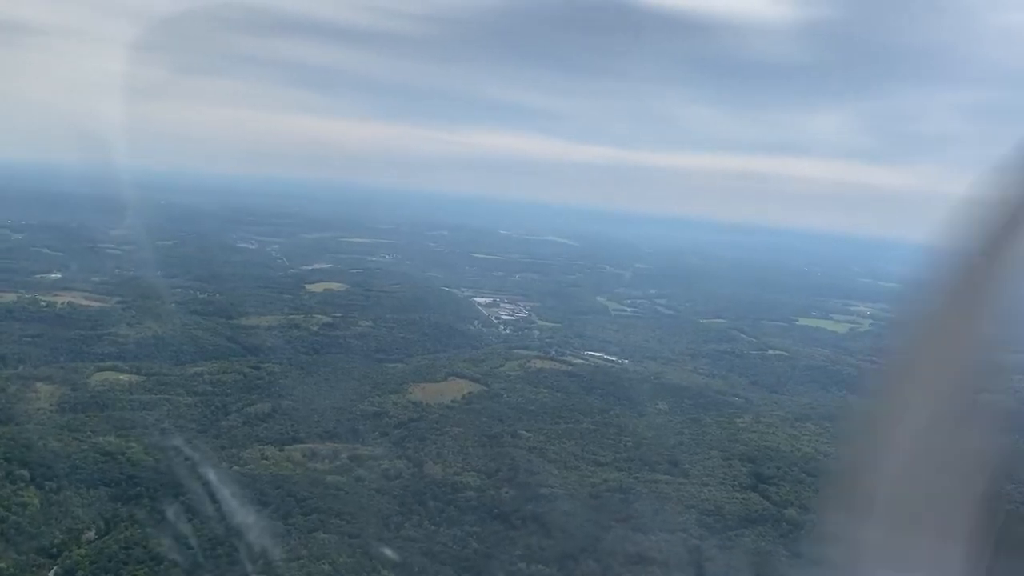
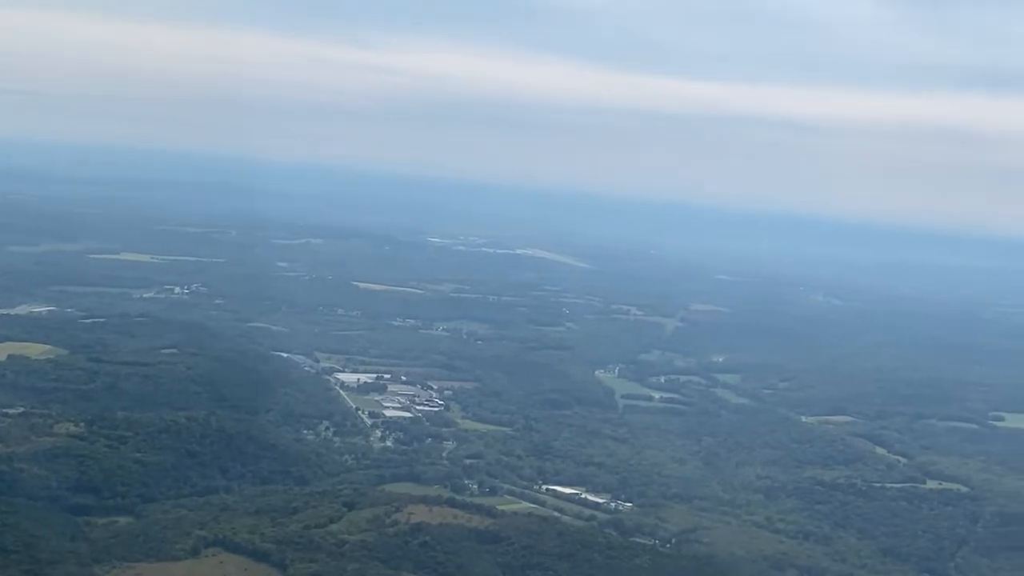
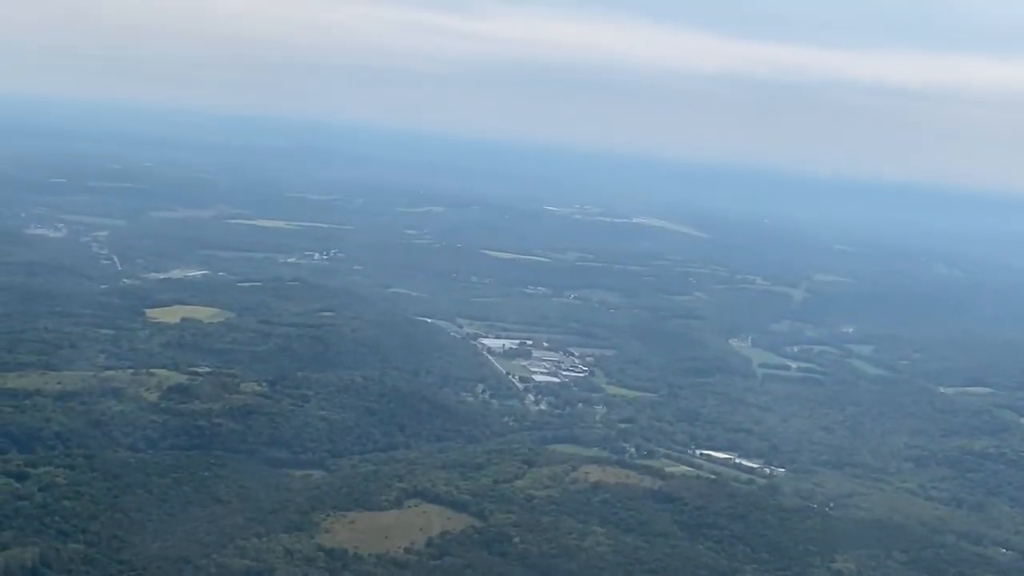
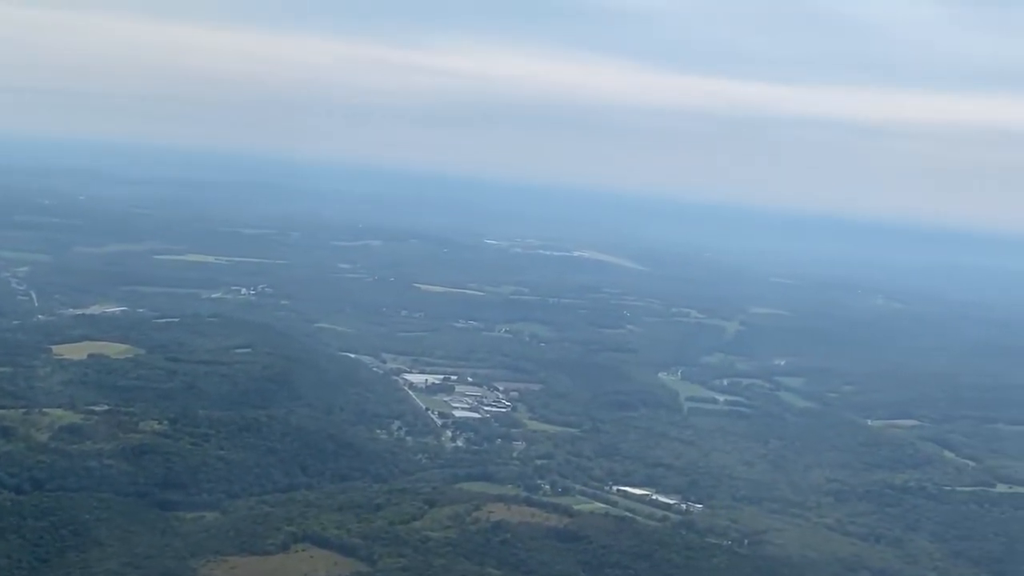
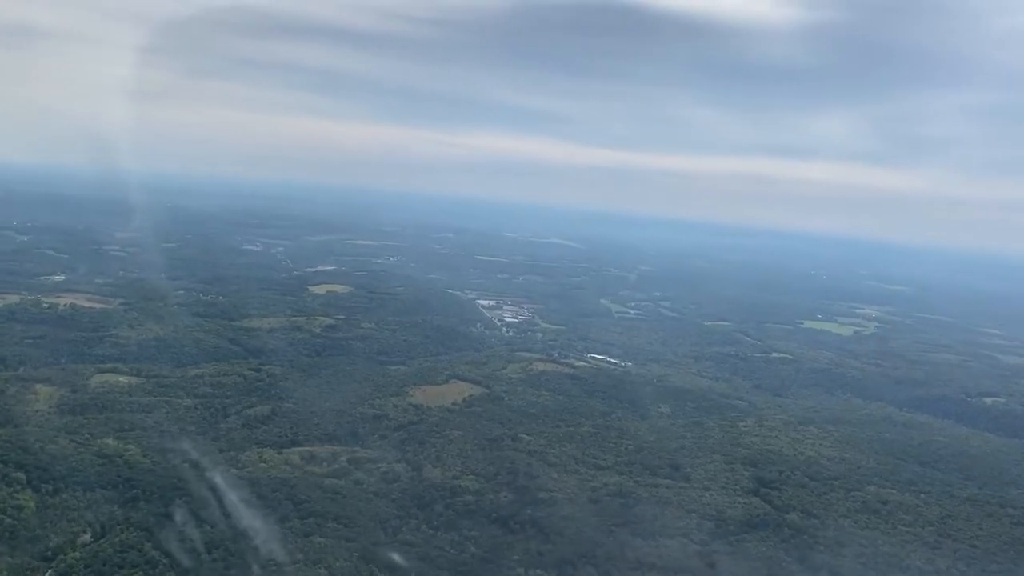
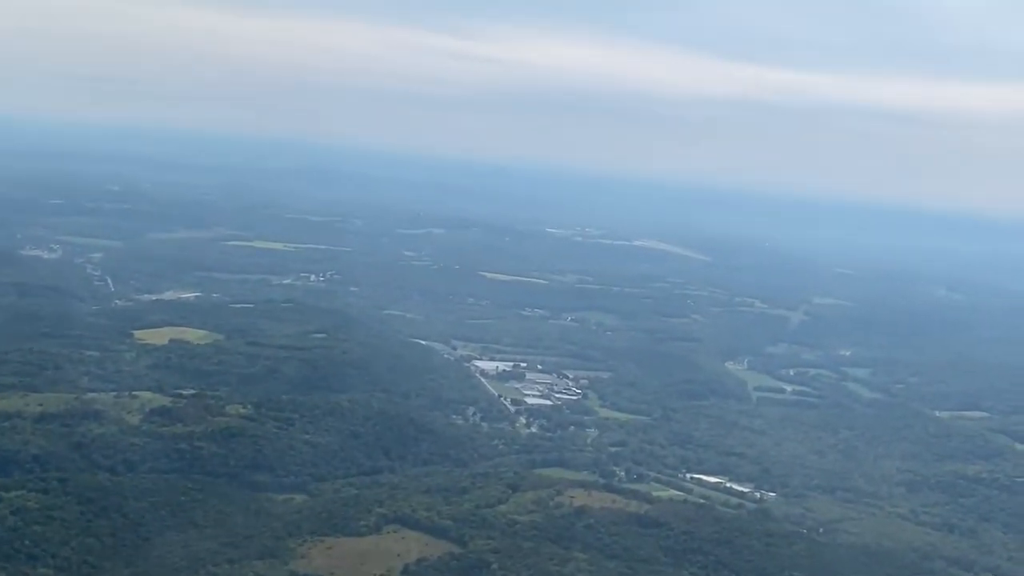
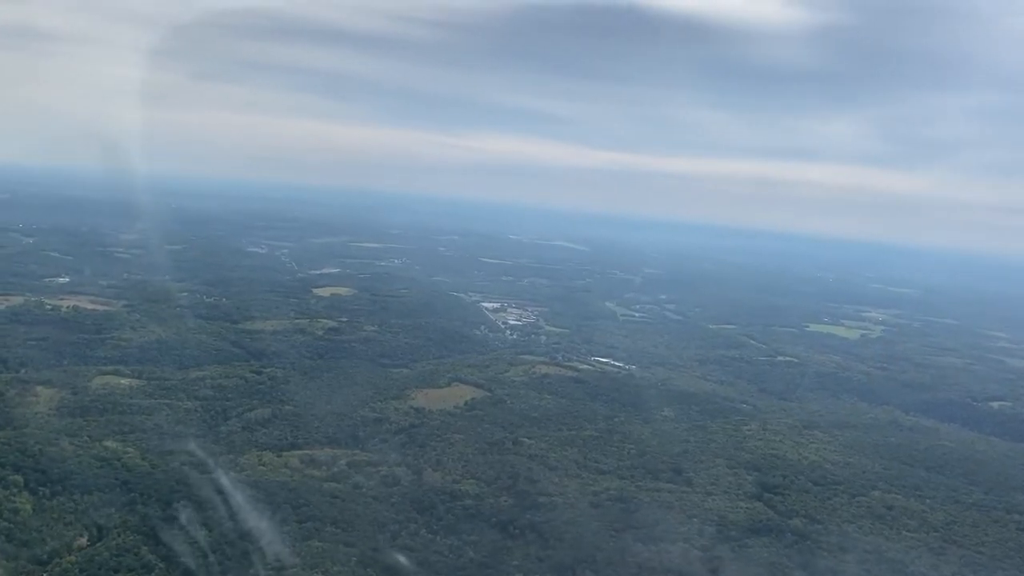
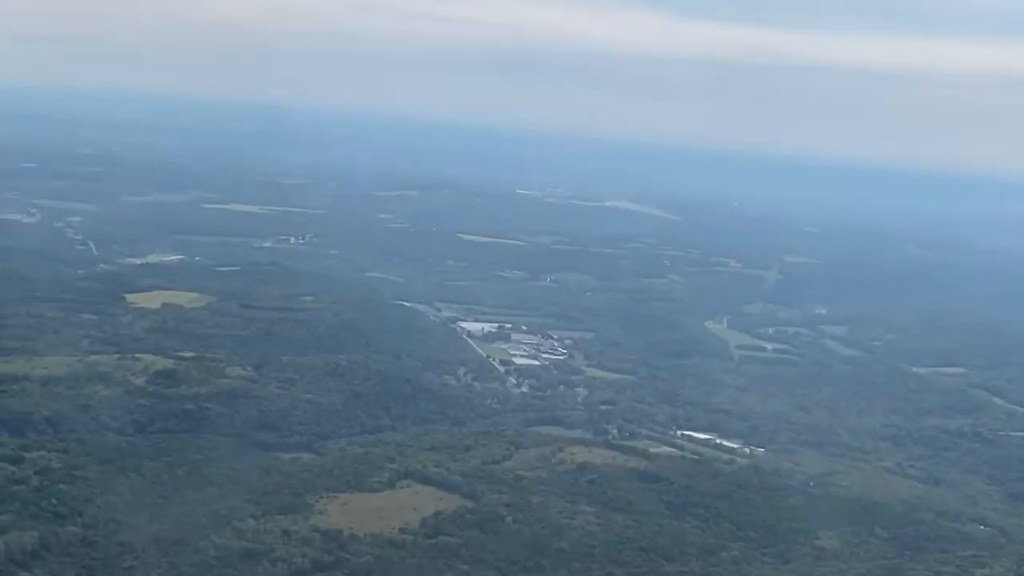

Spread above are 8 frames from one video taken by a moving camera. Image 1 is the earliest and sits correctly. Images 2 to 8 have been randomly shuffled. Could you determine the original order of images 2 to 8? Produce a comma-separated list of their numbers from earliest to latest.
5, 7, 8, 3, 6, 4, 2
